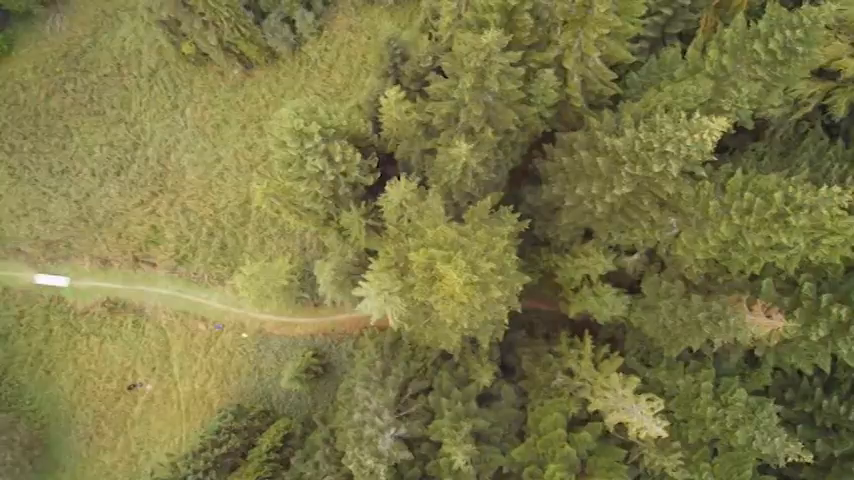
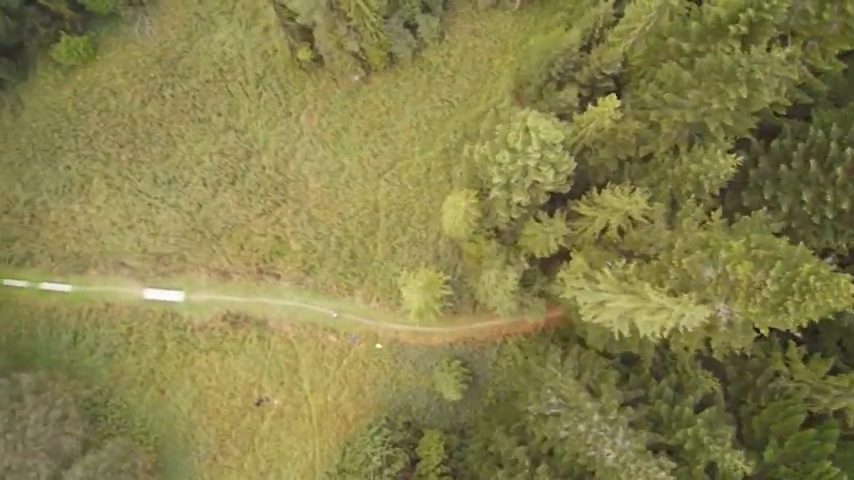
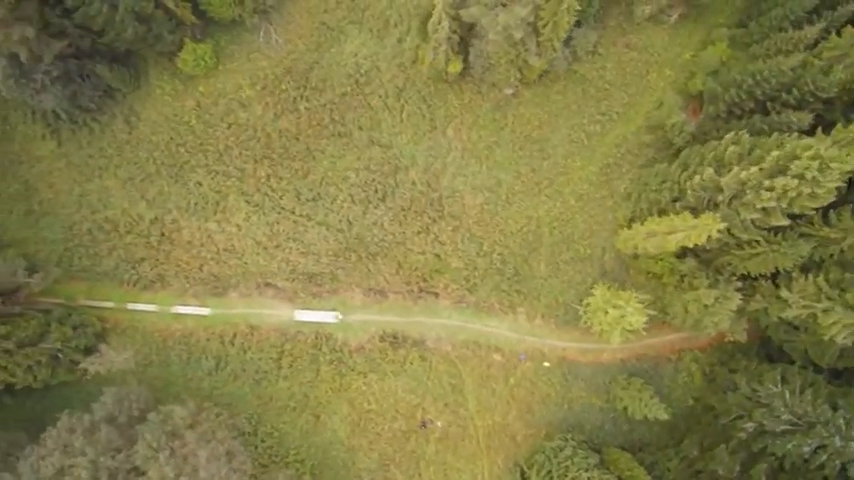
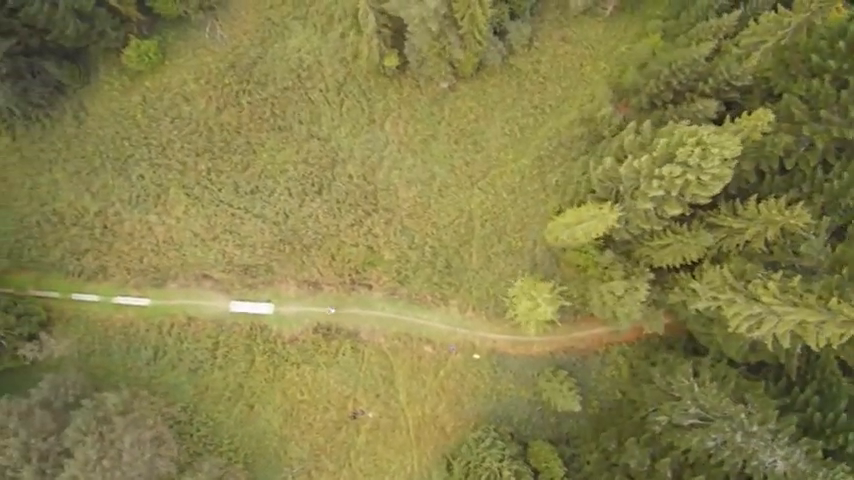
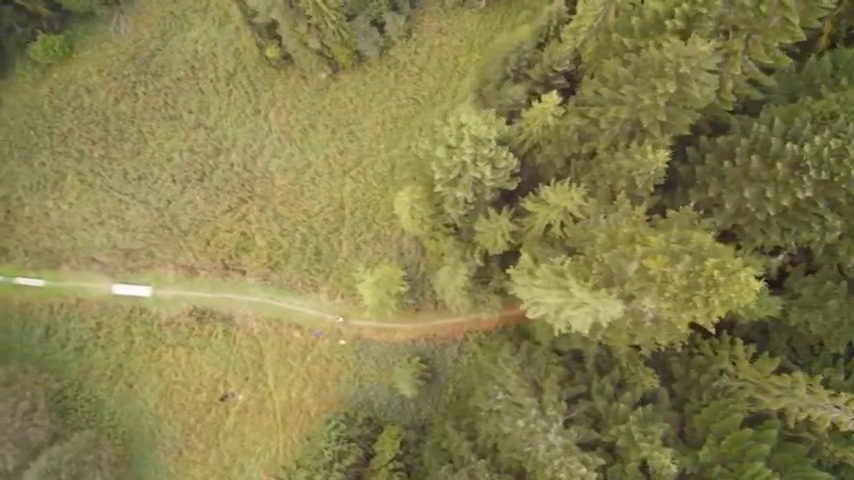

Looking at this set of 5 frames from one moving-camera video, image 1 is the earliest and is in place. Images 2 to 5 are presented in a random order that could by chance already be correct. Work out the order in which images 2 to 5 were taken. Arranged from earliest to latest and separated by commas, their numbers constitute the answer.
5, 2, 4, 3
